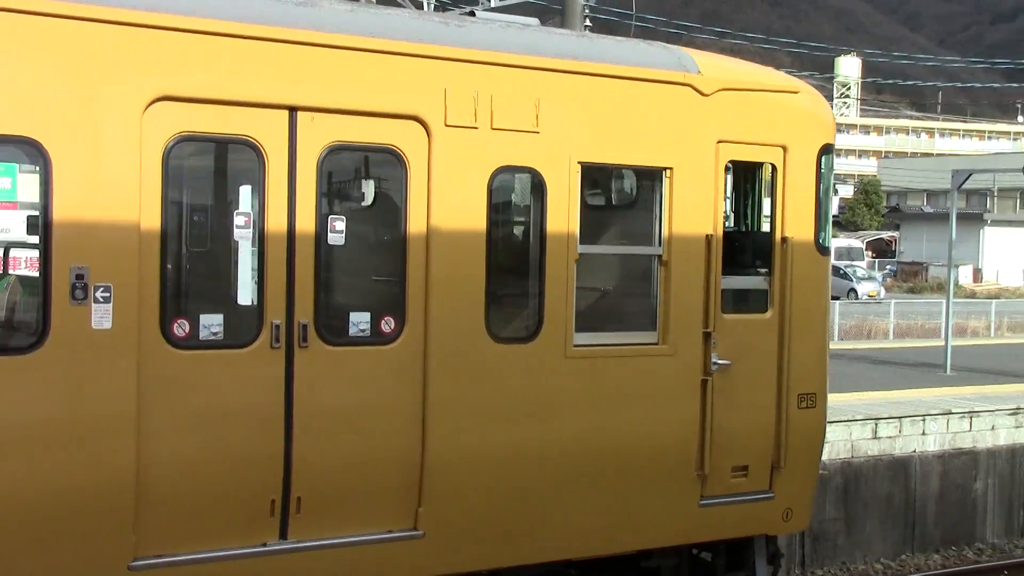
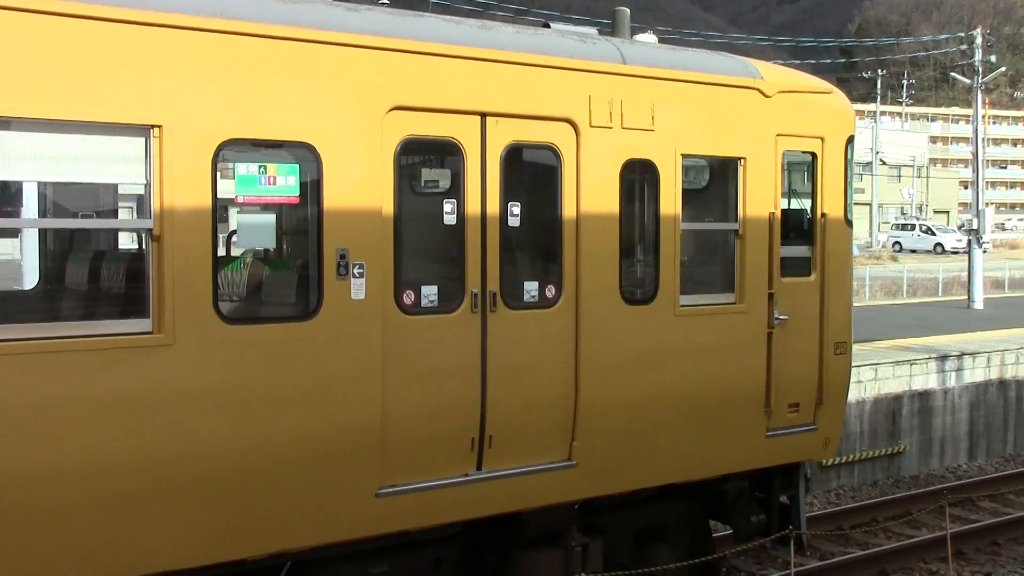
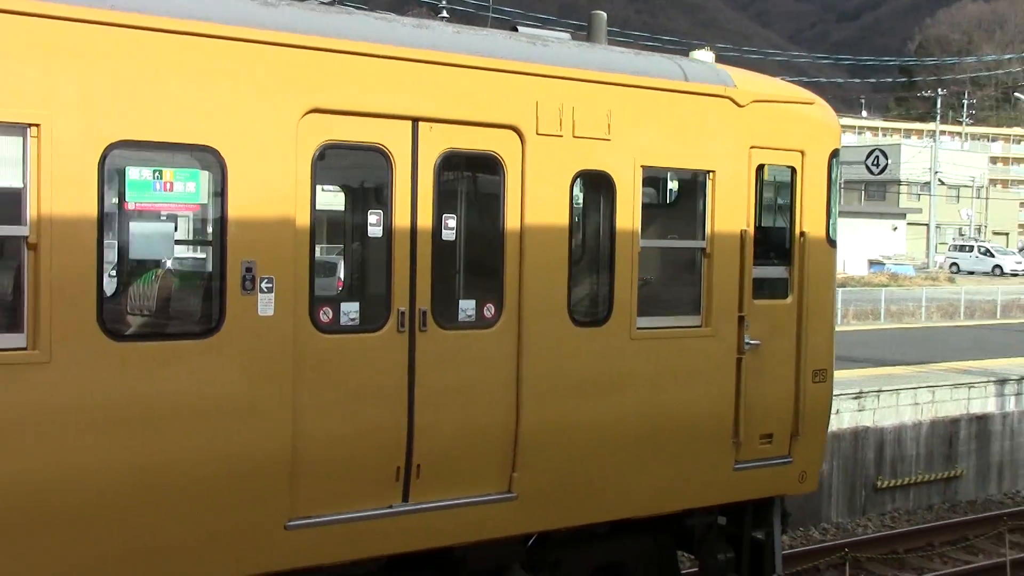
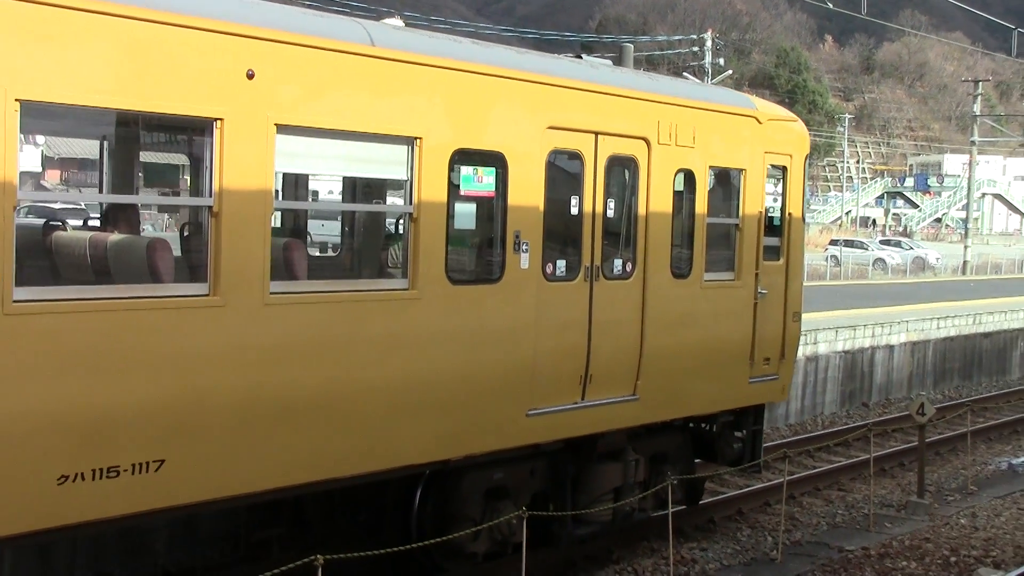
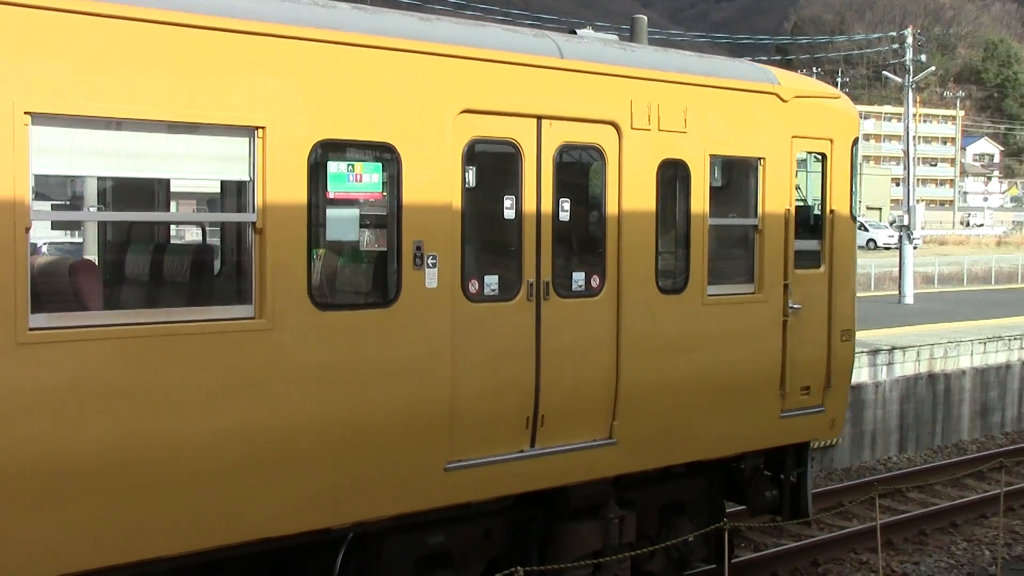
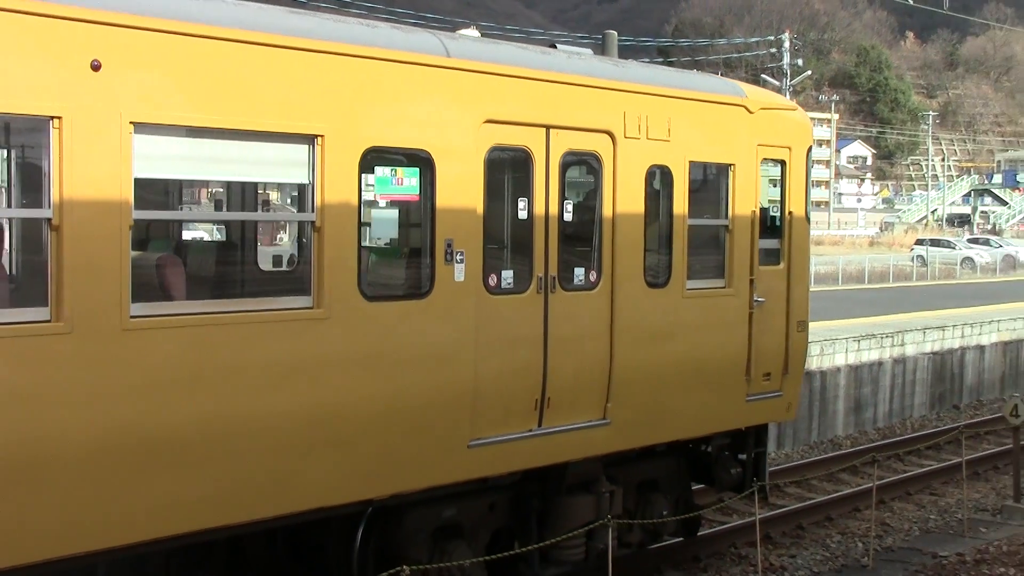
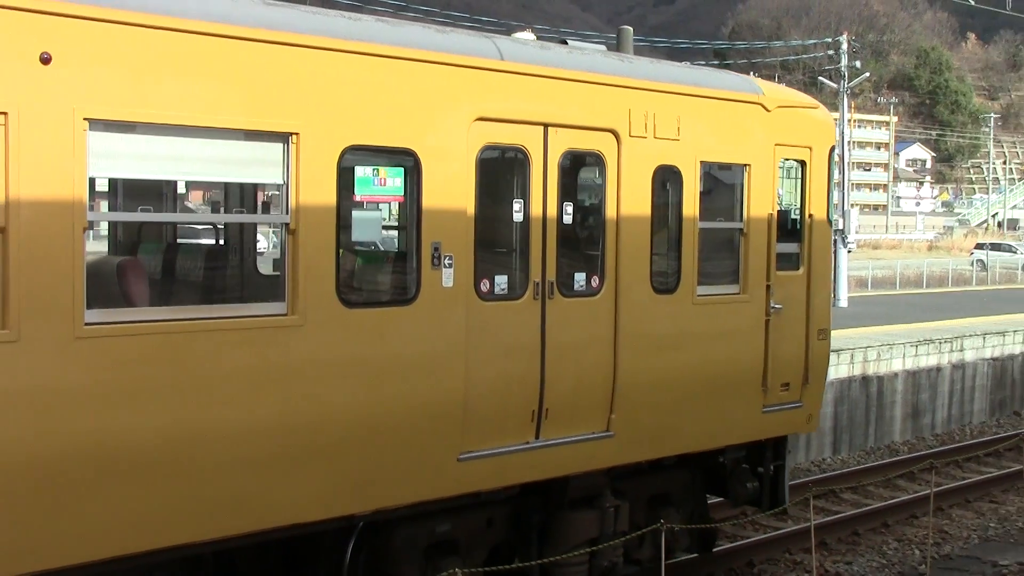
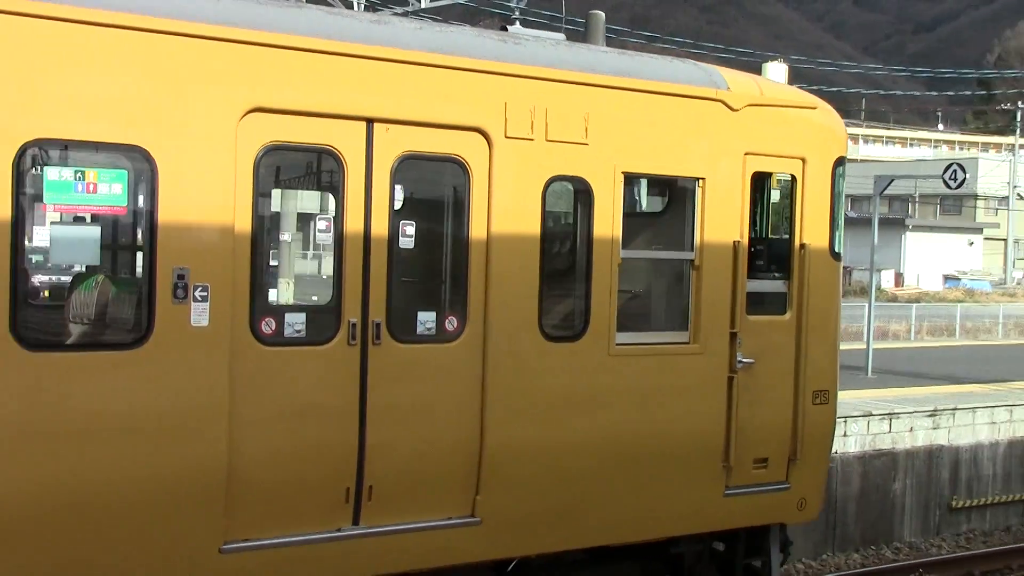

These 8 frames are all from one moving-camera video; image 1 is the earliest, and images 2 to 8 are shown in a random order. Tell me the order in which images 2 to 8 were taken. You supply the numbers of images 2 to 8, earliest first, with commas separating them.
8, 3, 2, 5, 7, 6, 4
